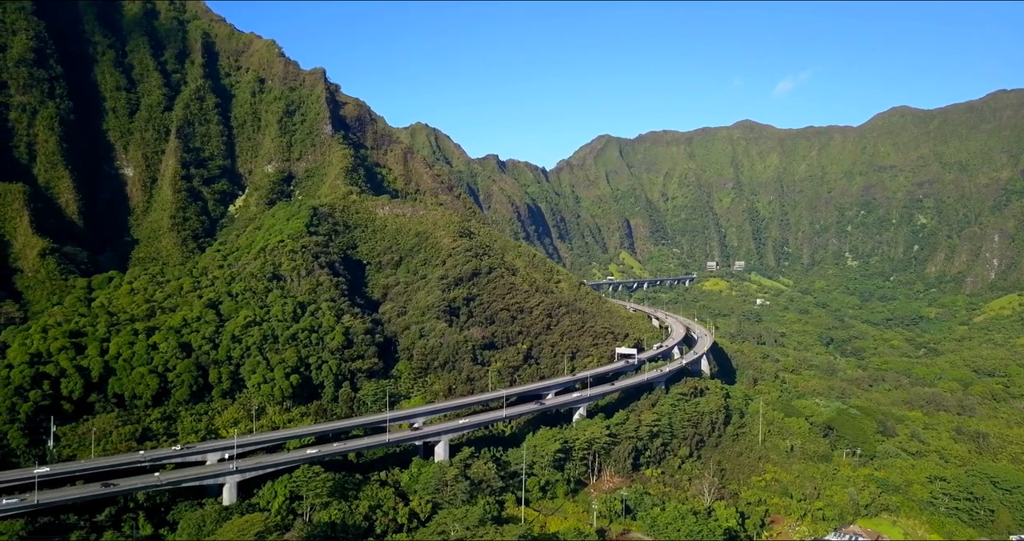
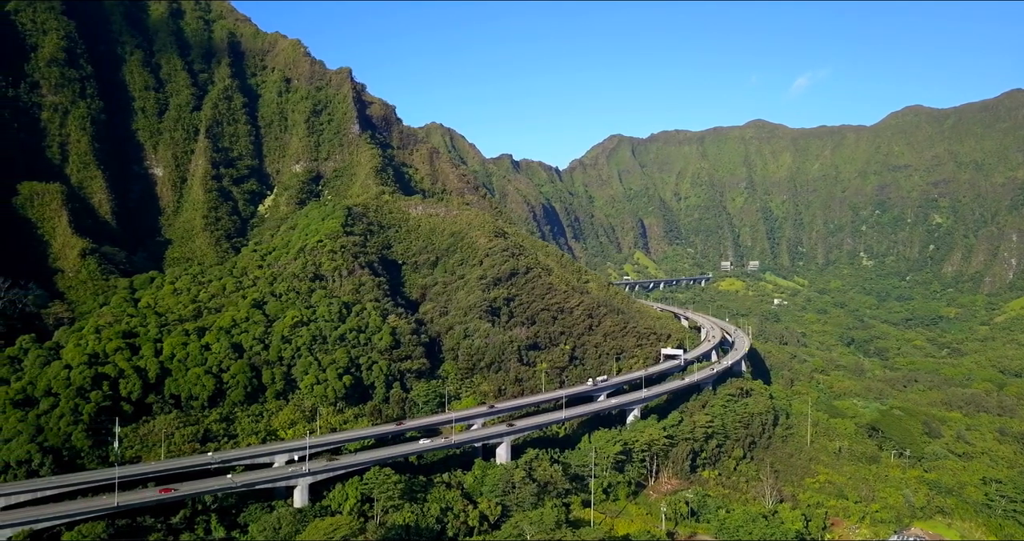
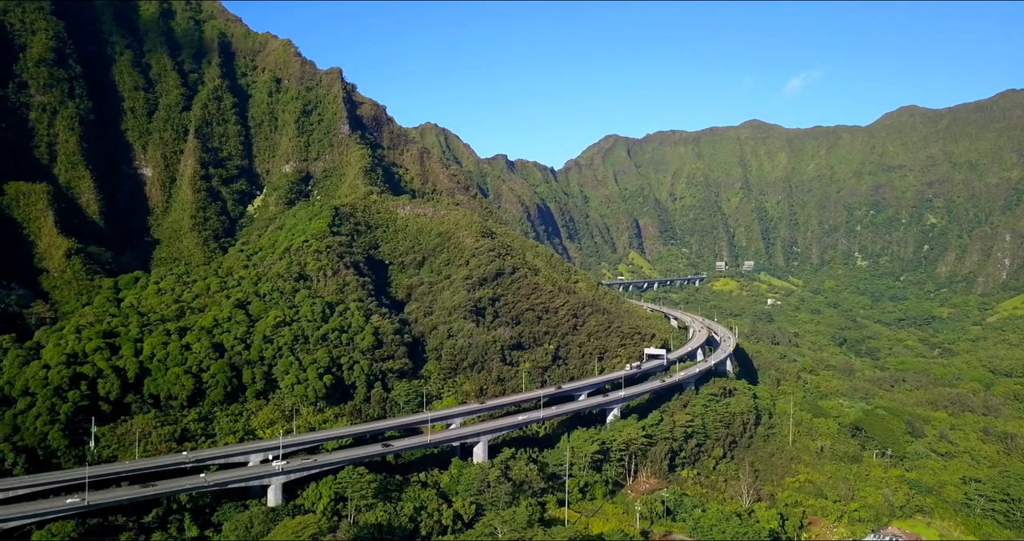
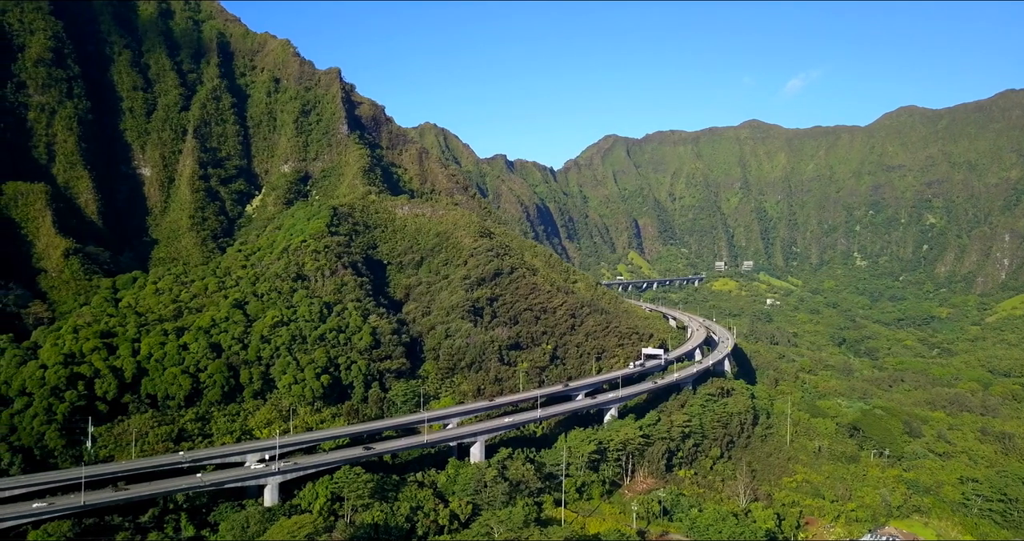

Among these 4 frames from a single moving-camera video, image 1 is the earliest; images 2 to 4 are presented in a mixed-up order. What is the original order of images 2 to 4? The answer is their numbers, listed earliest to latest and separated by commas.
4, 3, 2
